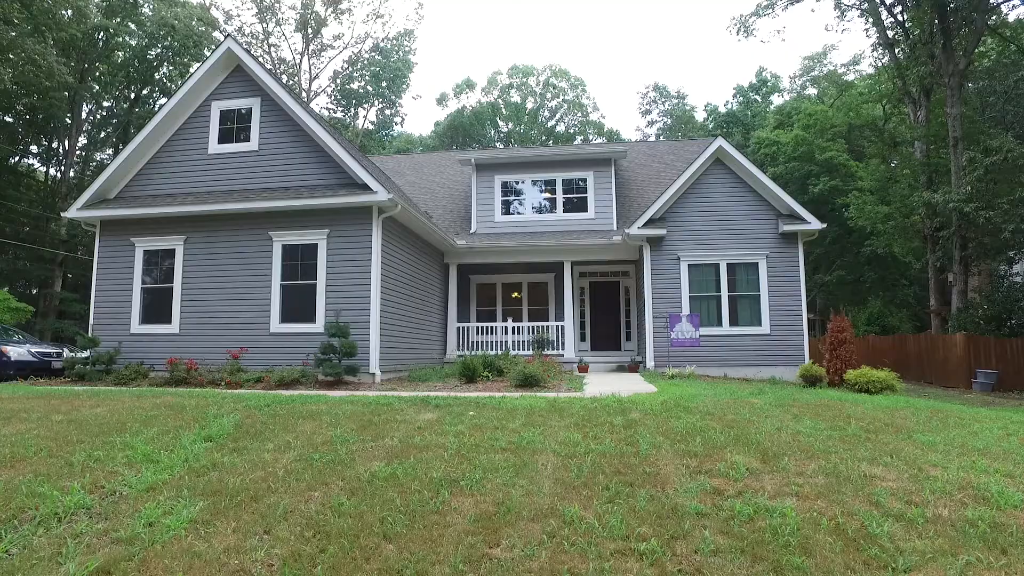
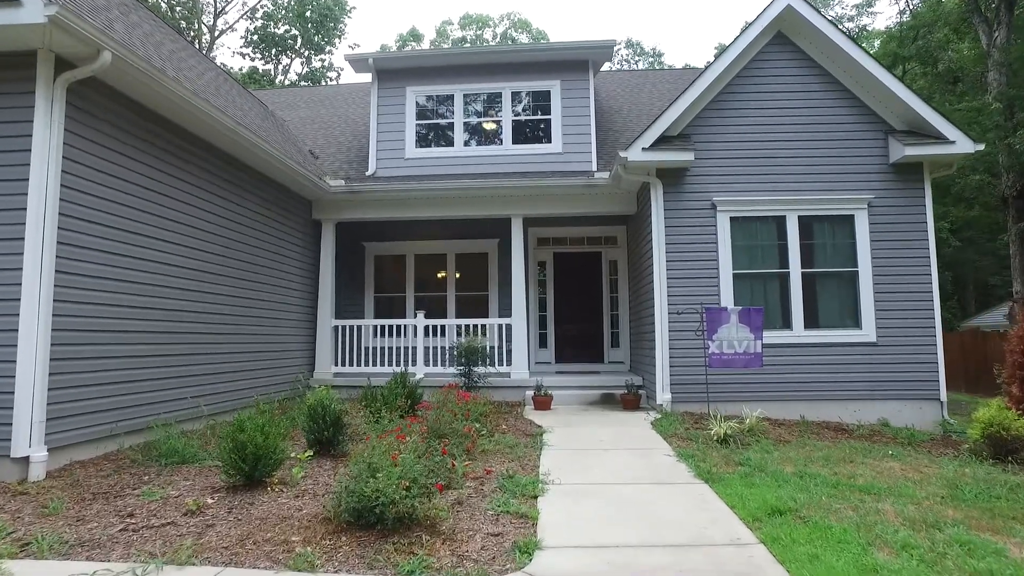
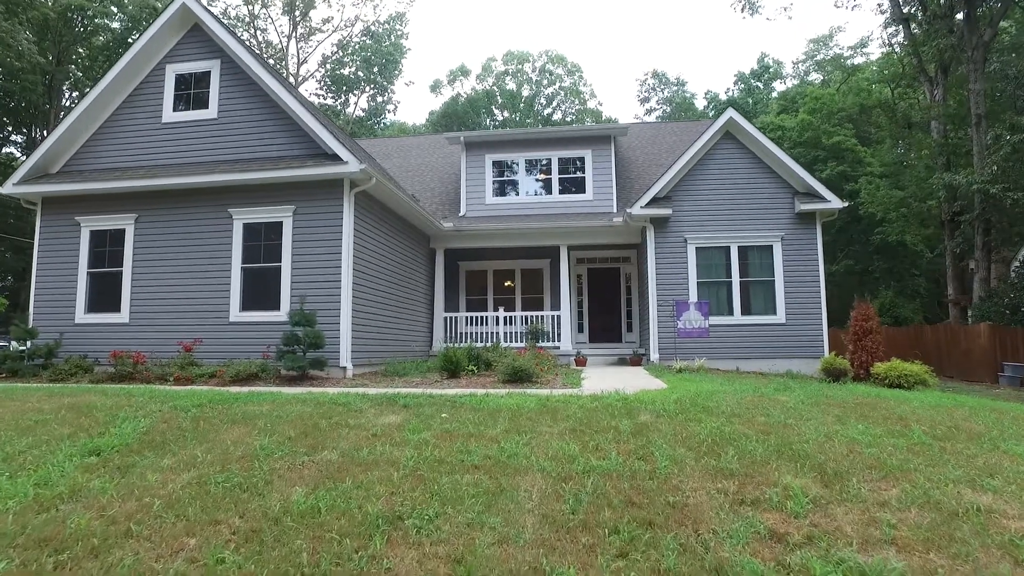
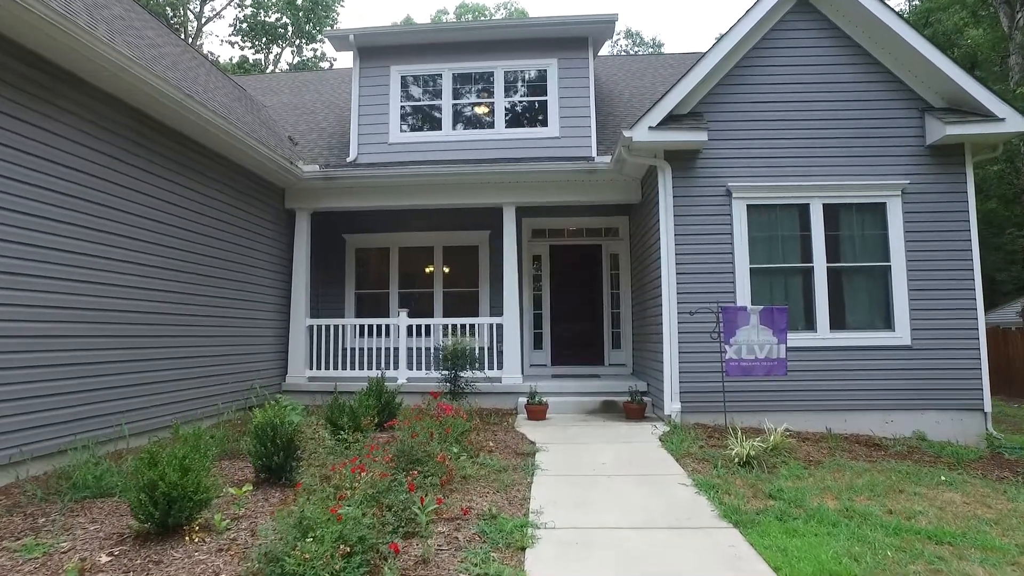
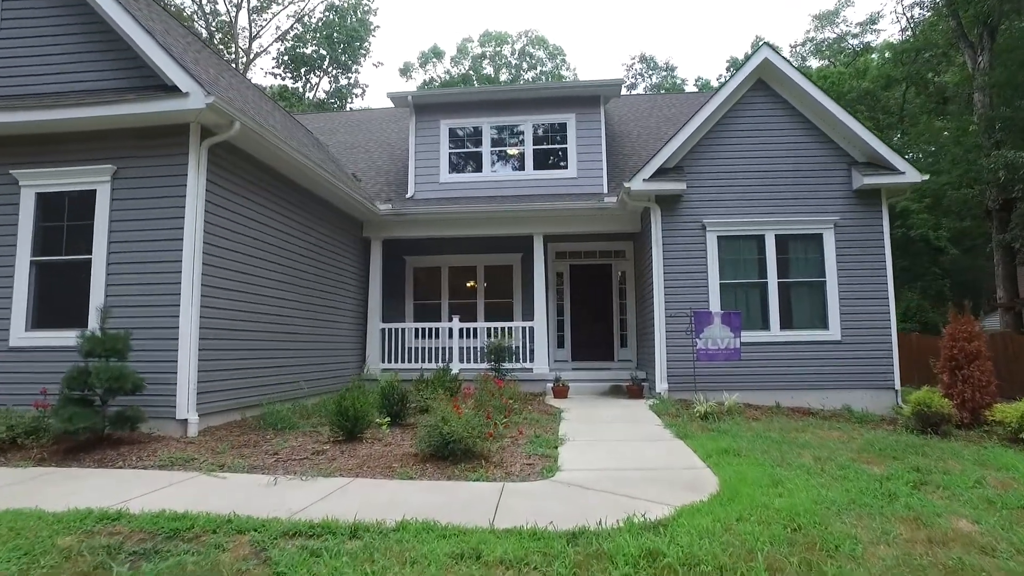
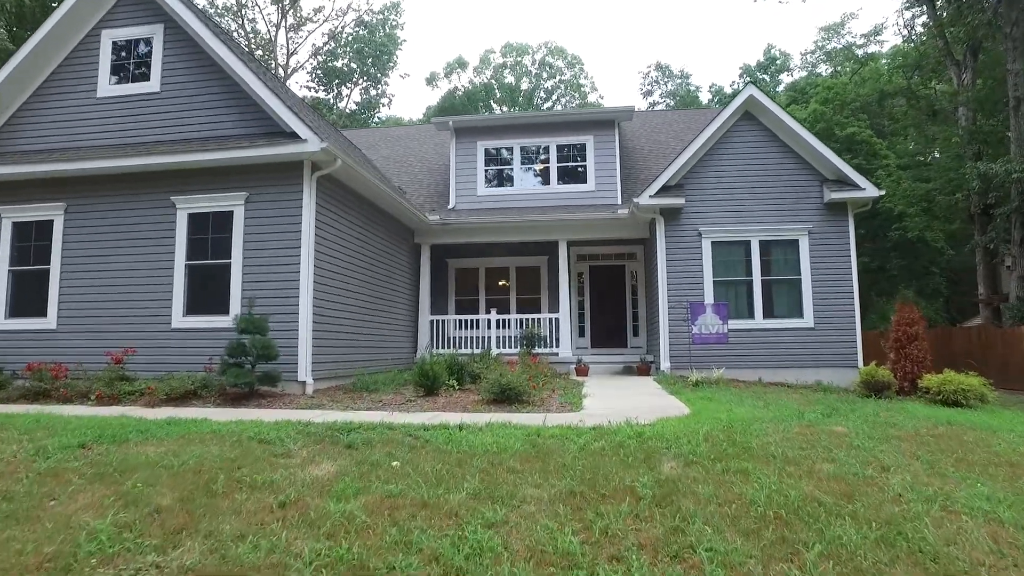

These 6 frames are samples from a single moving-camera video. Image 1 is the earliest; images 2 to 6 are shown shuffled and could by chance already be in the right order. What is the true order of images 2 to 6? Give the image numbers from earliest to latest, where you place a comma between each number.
3, 6, 5, 2, 4
